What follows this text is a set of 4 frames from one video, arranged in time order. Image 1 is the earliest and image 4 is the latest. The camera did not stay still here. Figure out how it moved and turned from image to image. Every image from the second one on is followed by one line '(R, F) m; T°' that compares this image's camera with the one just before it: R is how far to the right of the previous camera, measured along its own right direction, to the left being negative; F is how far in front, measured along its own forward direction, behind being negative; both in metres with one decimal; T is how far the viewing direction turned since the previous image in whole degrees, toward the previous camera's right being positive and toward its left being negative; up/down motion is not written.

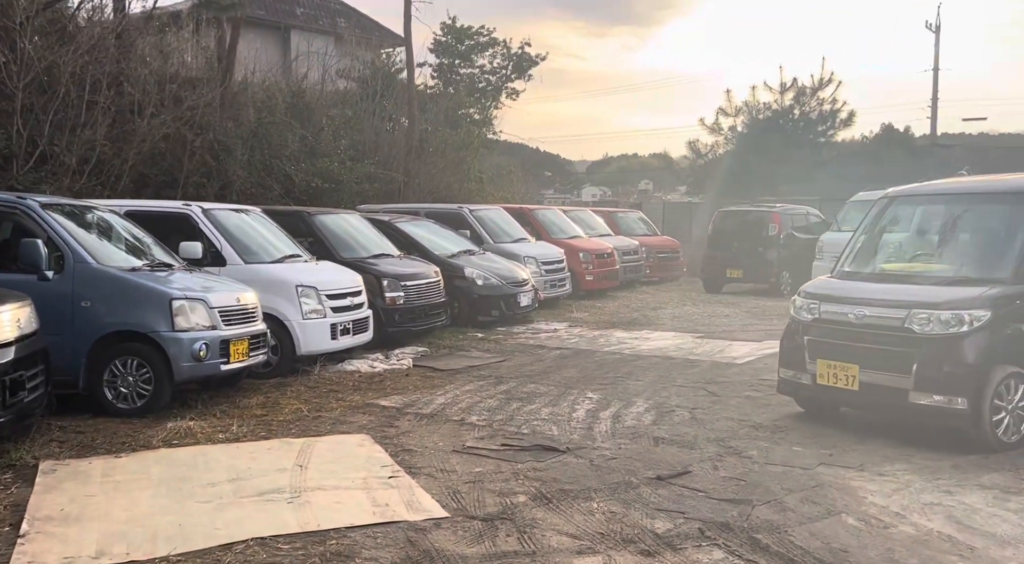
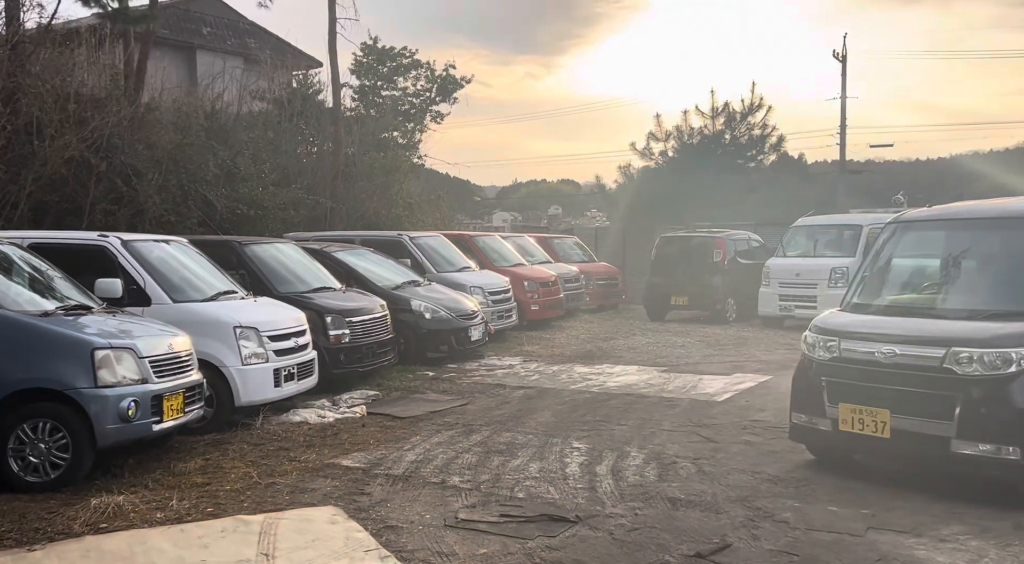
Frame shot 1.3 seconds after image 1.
(-0.5, +0.7) m; +6°
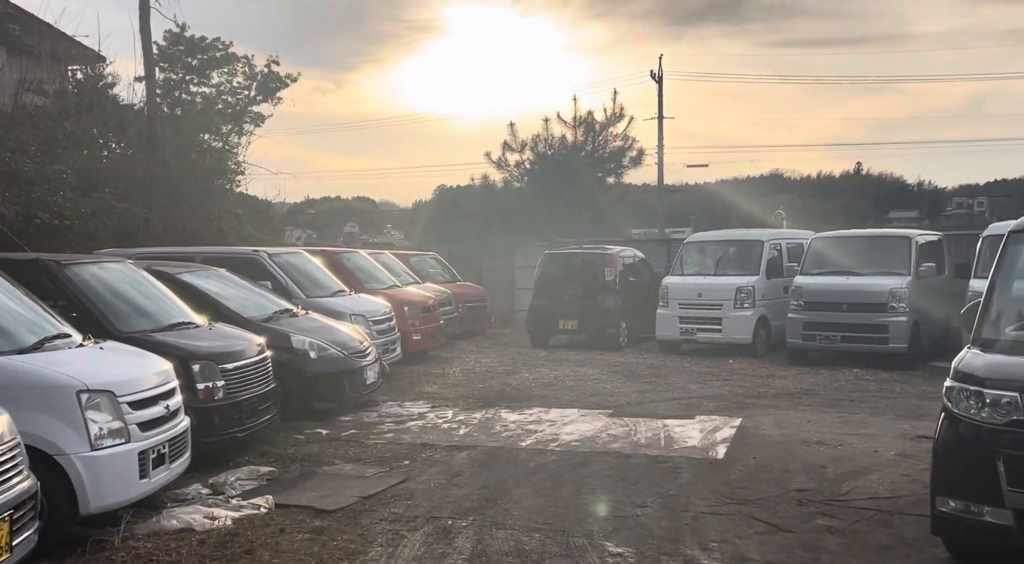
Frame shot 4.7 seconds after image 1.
(-1.2, +2.1) m; +14°
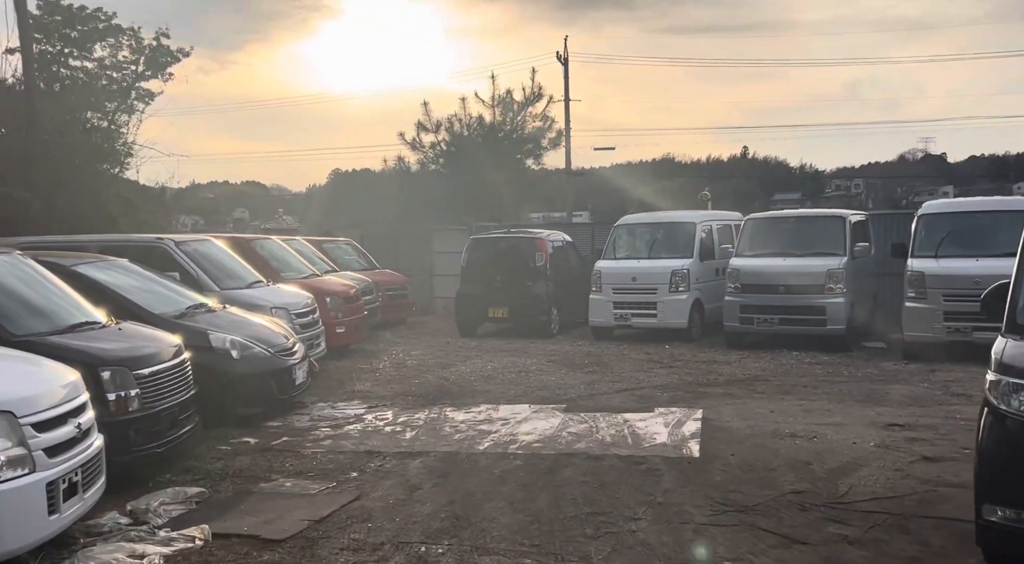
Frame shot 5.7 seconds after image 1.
(-0.4, +0.7) m; +7°
